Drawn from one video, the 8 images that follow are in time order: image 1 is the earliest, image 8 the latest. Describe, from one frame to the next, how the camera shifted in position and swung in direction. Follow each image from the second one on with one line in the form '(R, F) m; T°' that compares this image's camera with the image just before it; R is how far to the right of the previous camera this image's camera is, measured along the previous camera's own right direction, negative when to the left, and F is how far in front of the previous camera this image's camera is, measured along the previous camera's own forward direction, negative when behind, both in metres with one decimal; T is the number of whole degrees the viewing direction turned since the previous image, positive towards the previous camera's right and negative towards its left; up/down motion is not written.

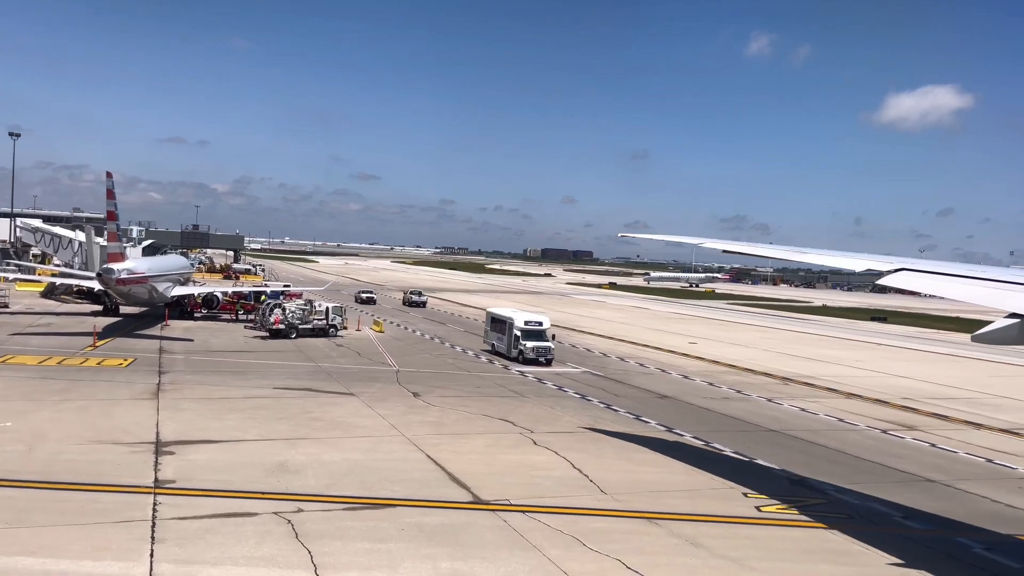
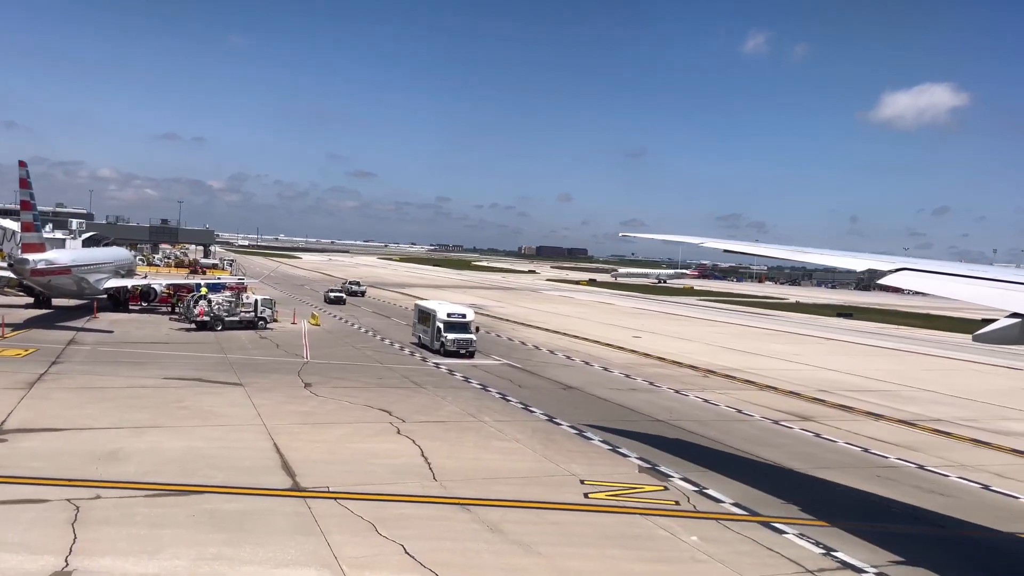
(+1.9, +0.1) m; +2°
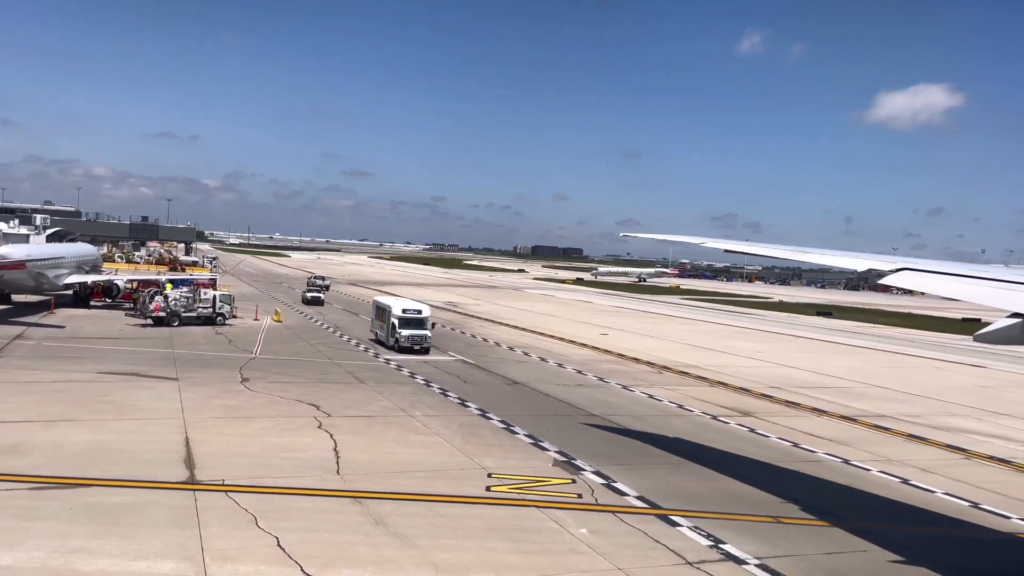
(+1.0, +0.1) m; +1°
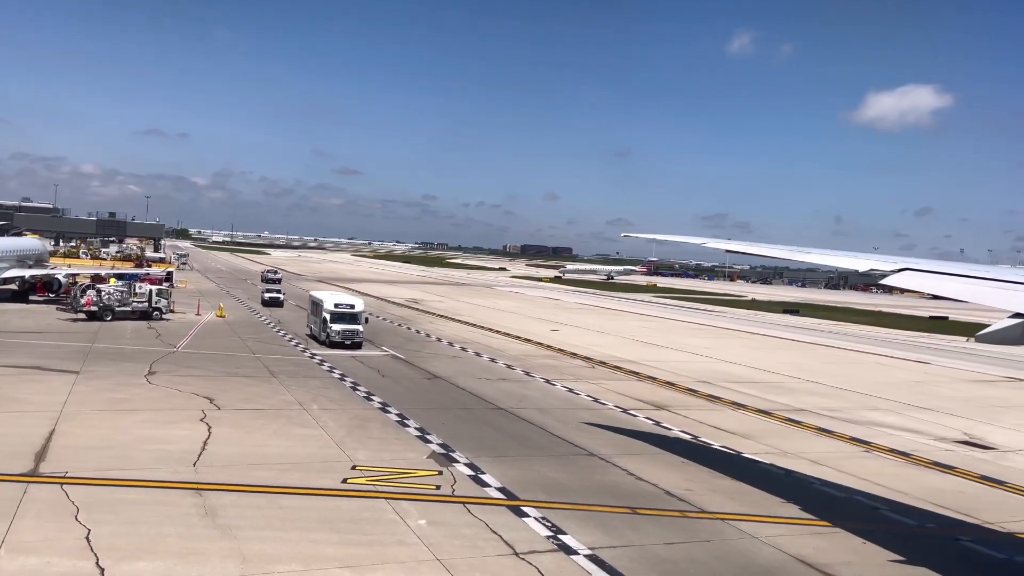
(+1.4, +0.1) m; +2°
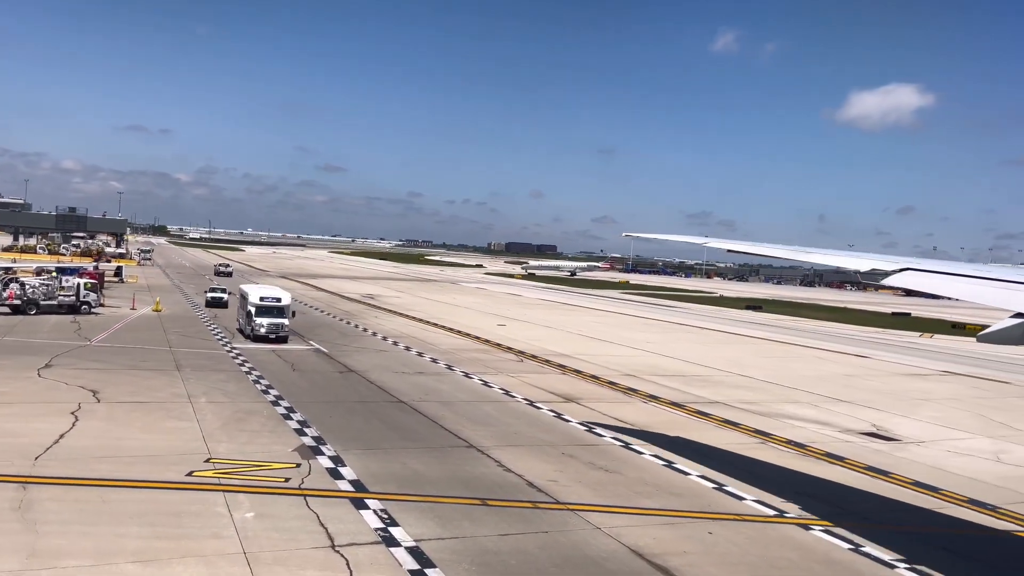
(+1.4, +0.2) m; +2°
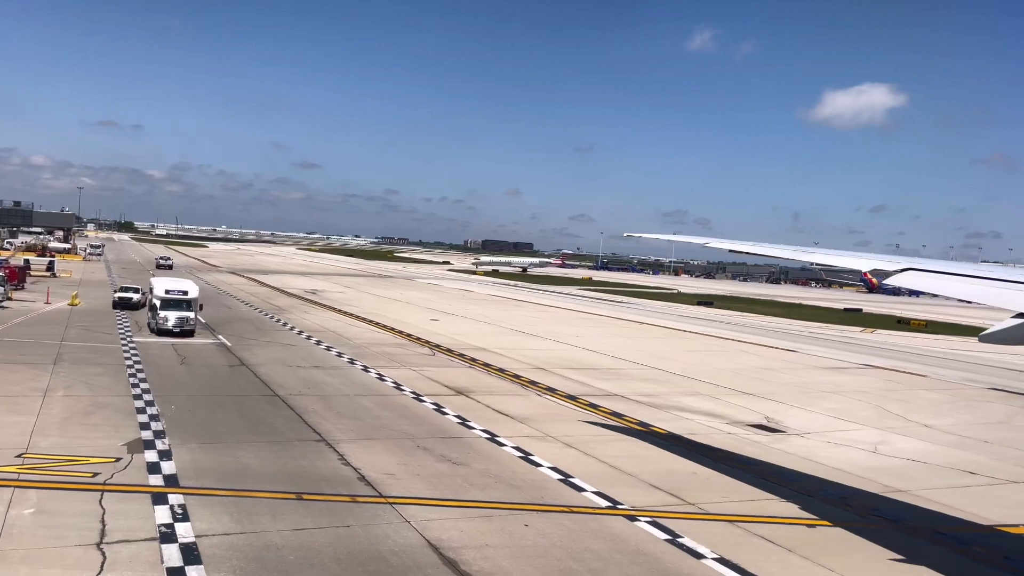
(+1.6, +0.3) m; +2°
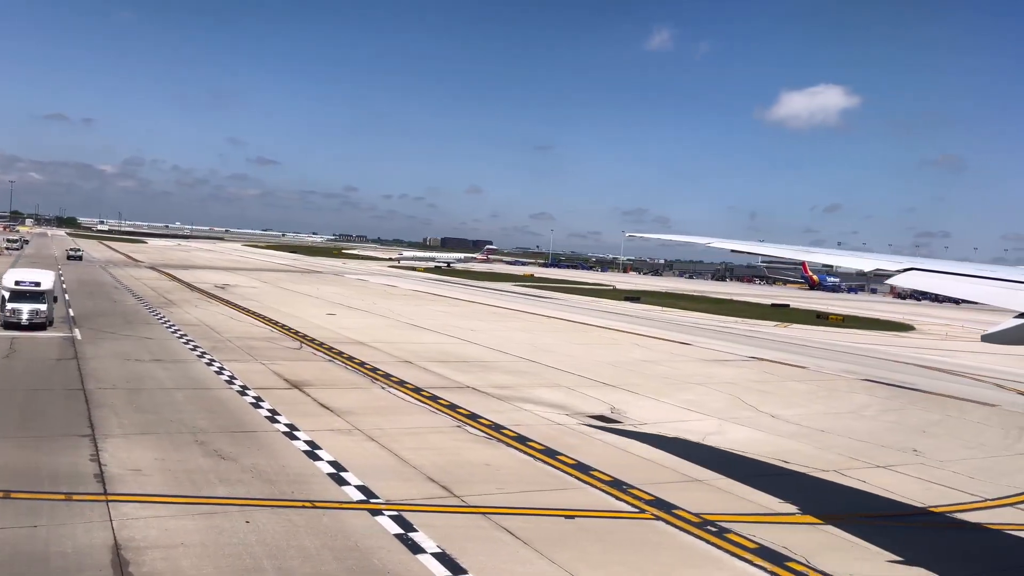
(+2.3, +0.5) m; +4°
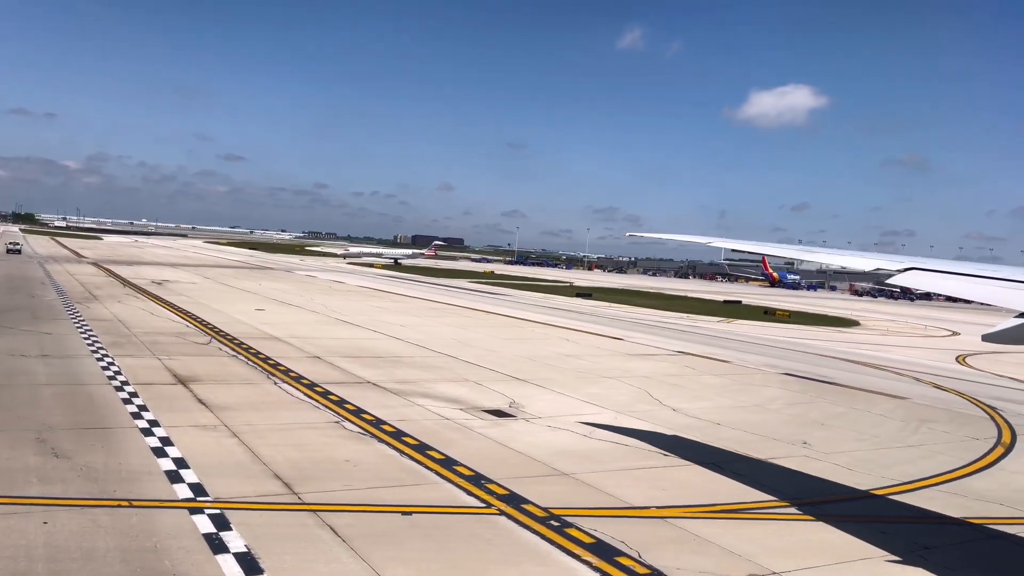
(+1.4, +0.4) m; +3°
